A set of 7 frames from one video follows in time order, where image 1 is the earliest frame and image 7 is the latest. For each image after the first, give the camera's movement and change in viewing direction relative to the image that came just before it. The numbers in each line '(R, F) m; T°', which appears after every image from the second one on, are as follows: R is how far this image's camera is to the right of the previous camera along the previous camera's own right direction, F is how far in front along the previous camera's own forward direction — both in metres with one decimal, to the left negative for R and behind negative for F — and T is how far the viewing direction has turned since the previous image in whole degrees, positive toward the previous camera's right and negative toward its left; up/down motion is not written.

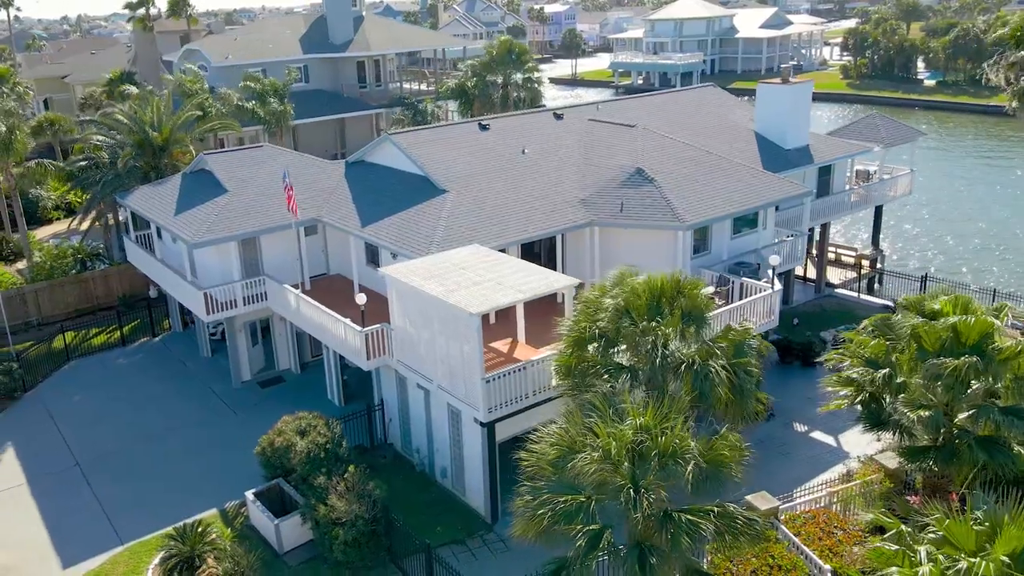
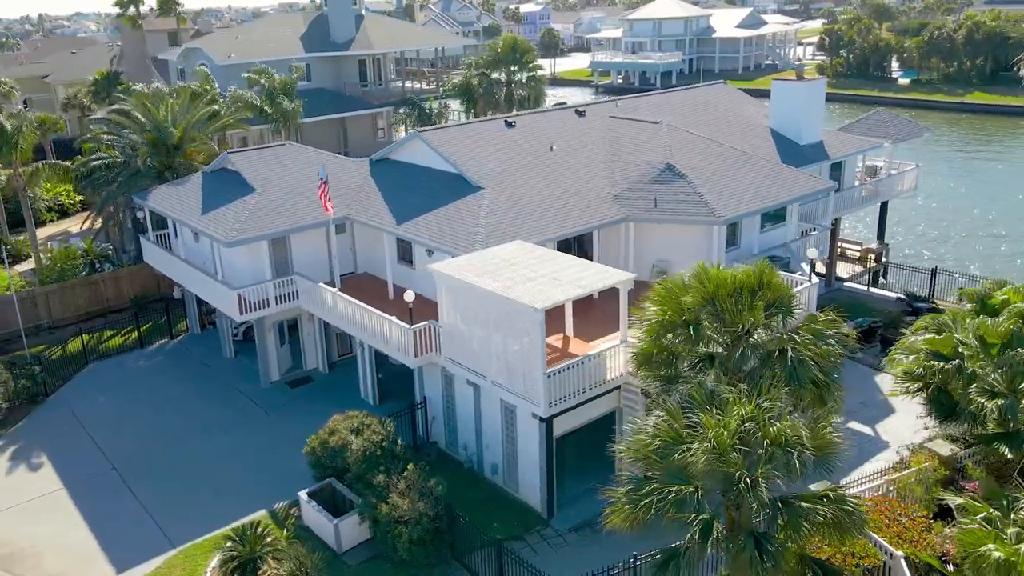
(-1.9, 0.0) m; +2°
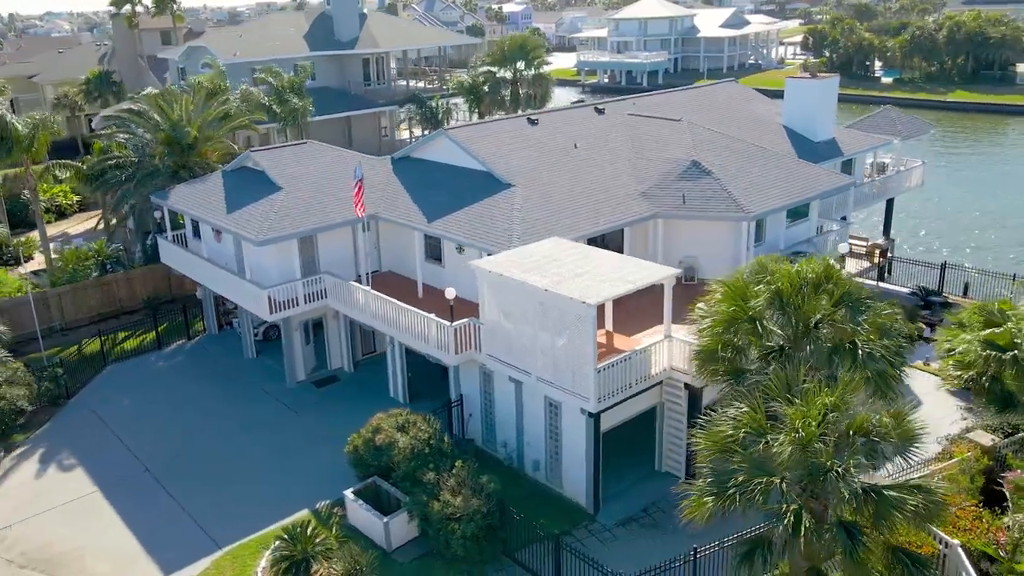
(-1.5, 0.0) m; +2°
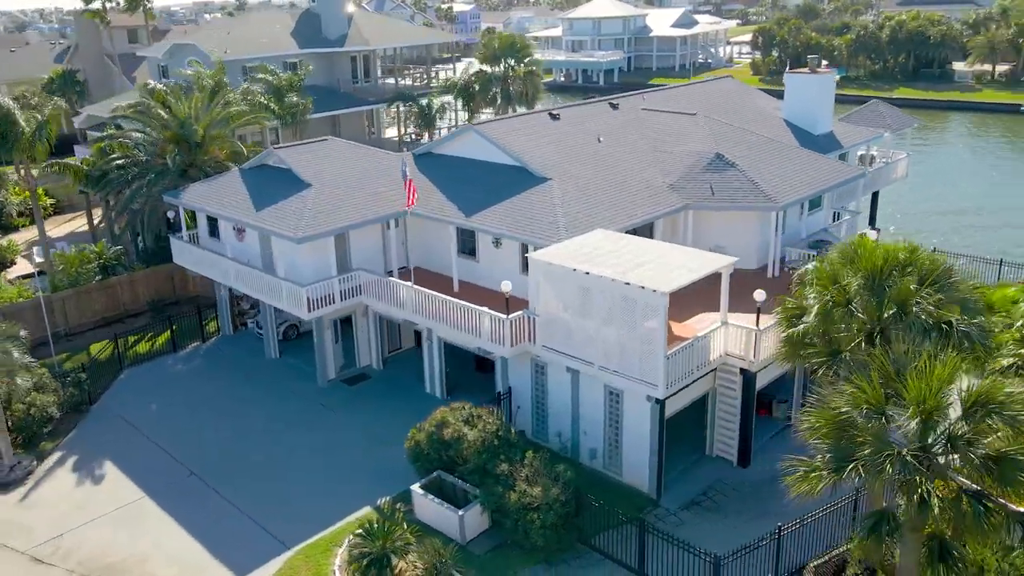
(-2.7, -0.1) m; +4°
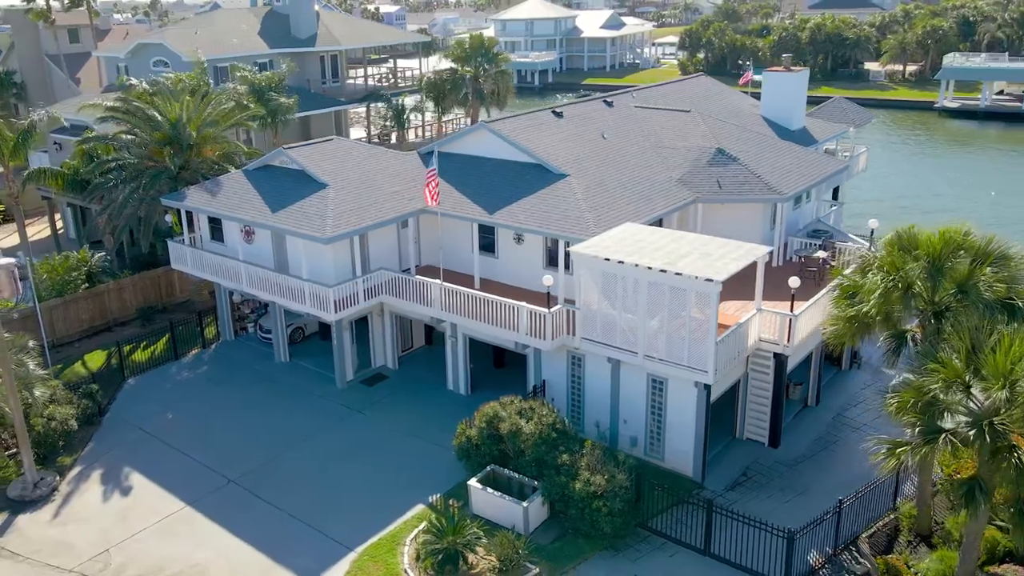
(-3.0, -0.1) m; +6°
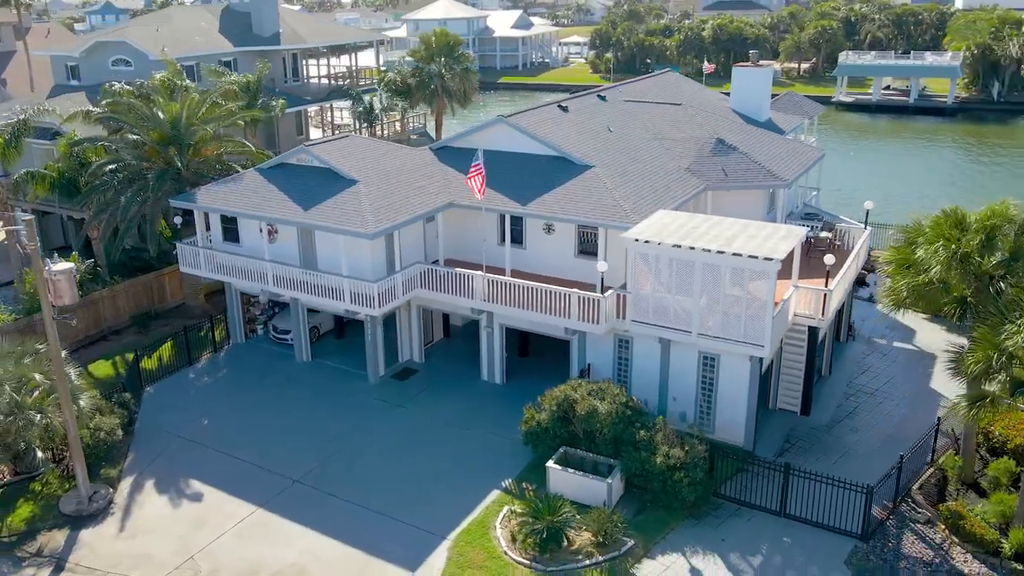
(-4.0, -0.3) m; +7°
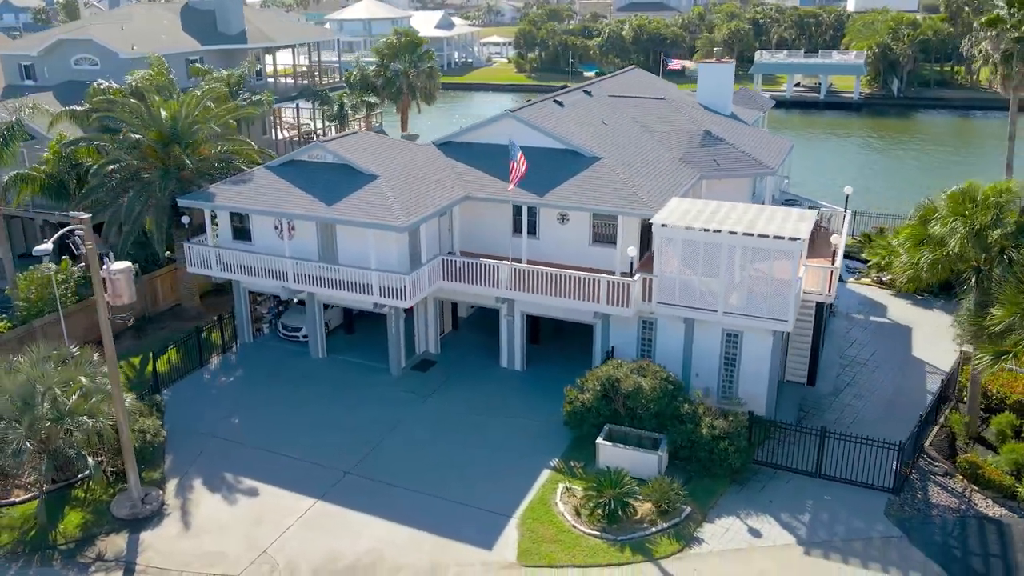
(-3.3, -0.5) m; +6°
